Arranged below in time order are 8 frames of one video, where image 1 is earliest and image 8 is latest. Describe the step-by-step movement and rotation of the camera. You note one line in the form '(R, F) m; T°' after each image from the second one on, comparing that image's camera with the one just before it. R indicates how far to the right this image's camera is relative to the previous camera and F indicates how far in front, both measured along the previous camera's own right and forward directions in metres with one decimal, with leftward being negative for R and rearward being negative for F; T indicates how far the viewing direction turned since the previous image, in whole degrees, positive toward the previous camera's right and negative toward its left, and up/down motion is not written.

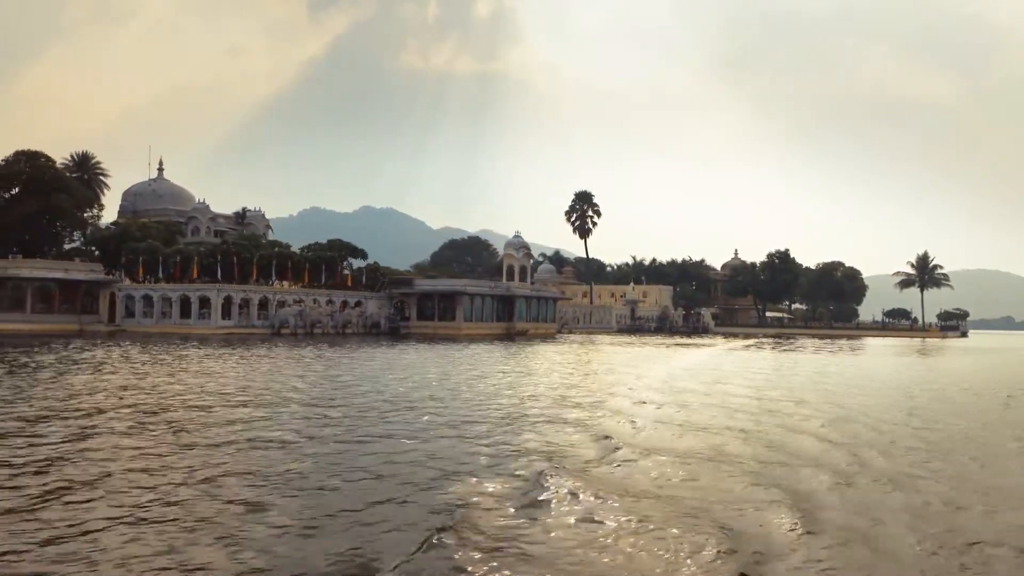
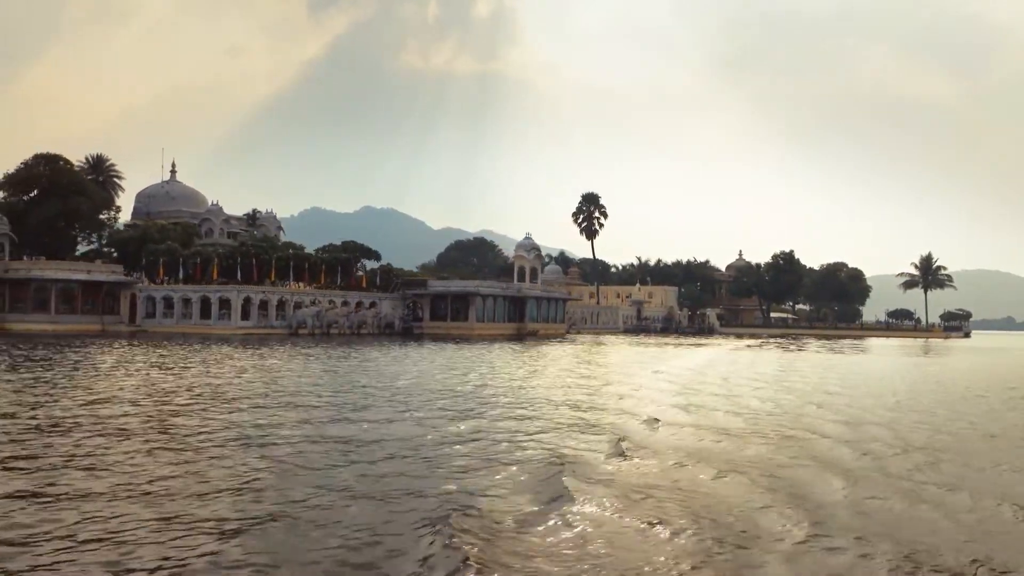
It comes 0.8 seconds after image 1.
(-0.5, -0.6) m; 0°
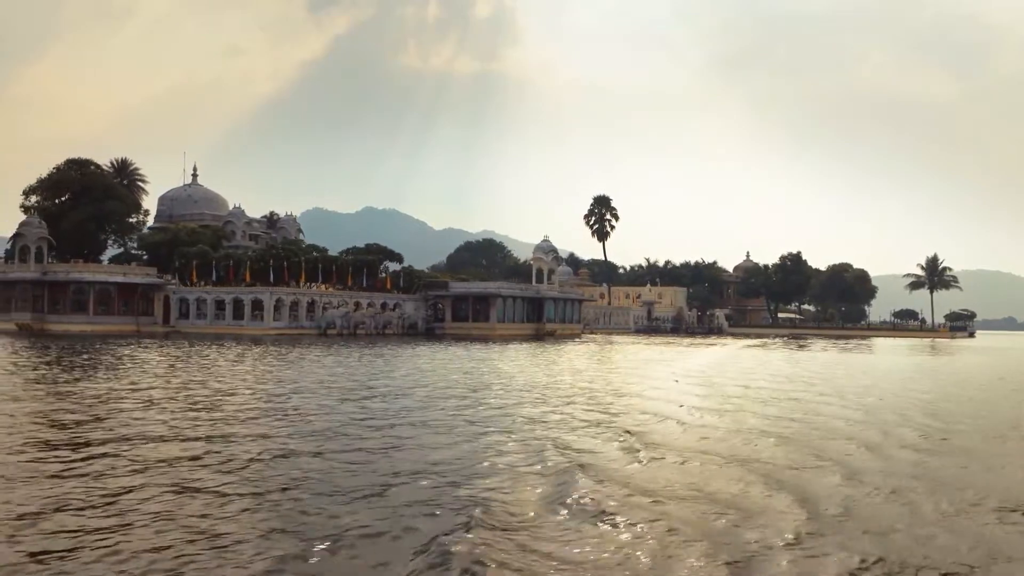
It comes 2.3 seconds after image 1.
(-0.9, -1.0) m; 0°
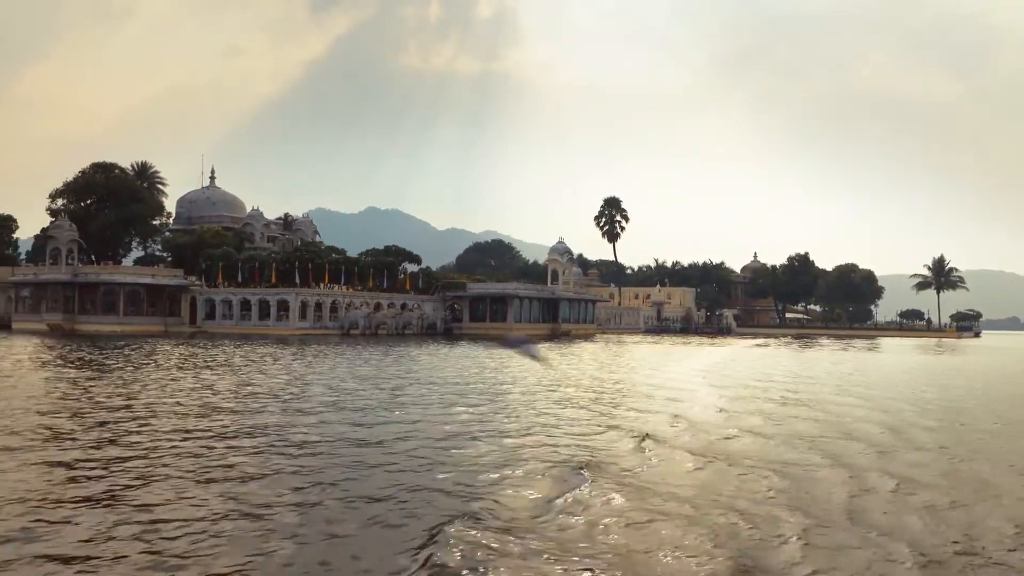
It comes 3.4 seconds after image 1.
(-0.7, -0.7) m; 0°
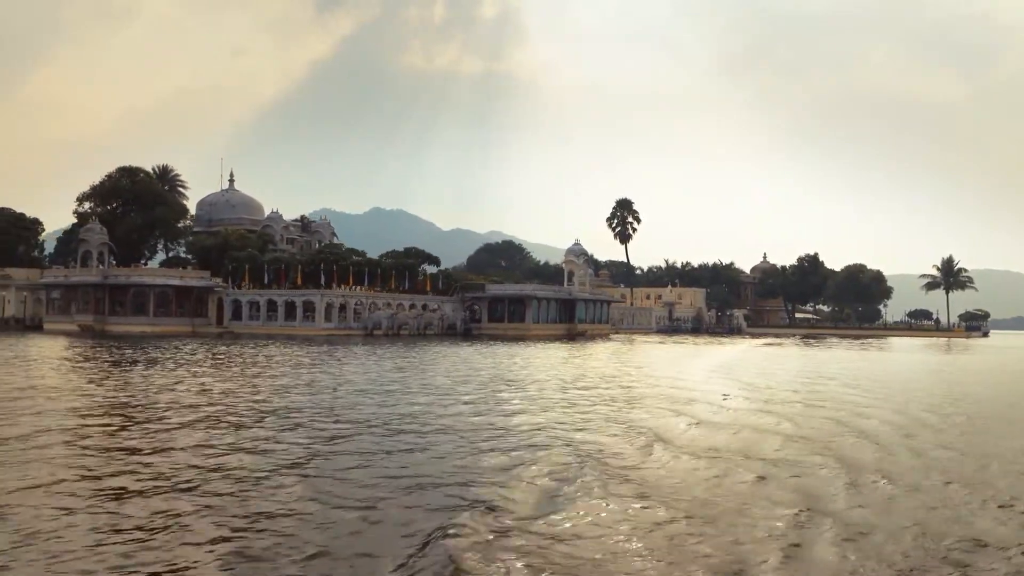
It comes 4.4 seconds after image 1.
(-0.7, -0.7) m; 0°
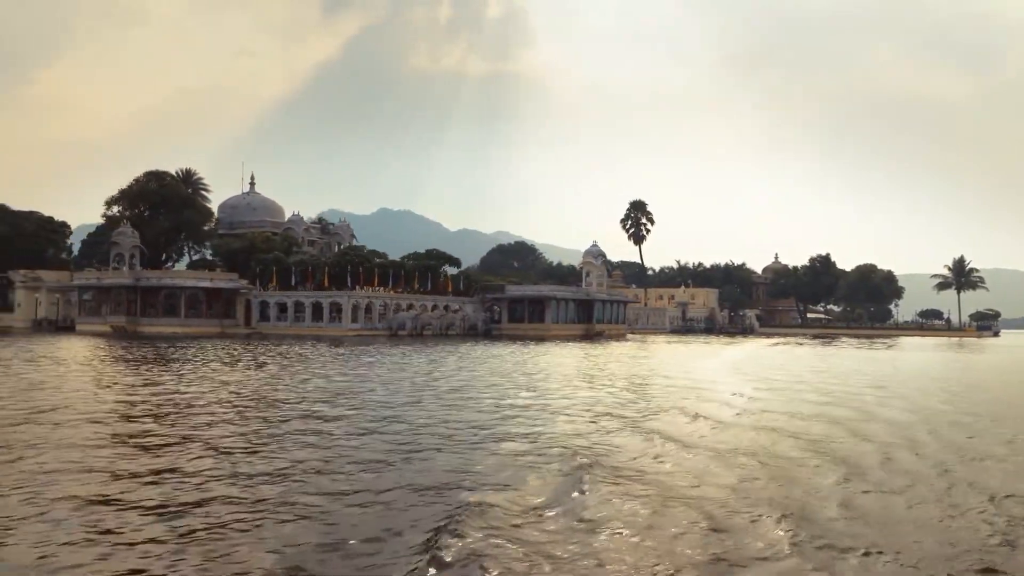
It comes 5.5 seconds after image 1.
(-0.7, -0.7) m; 0°
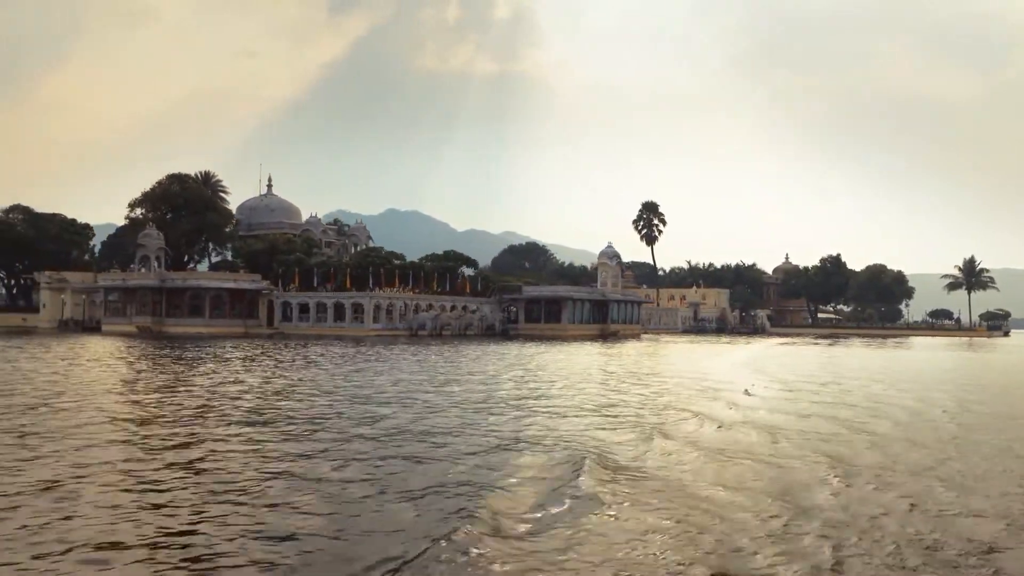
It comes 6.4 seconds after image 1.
(-0.5, -0.6) m; 0°
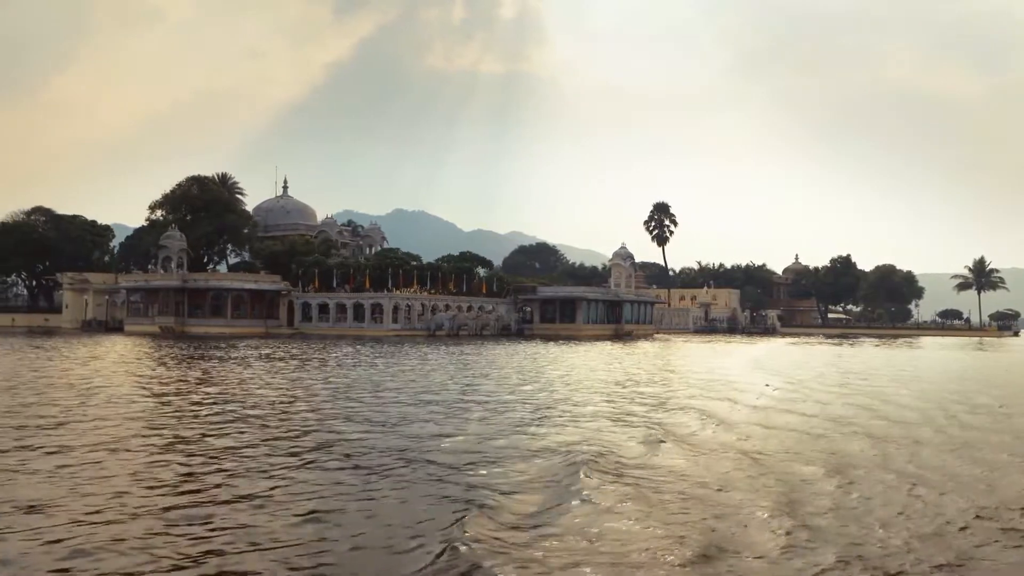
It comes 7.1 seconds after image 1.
(-0.5, -0.5) m; 0°
